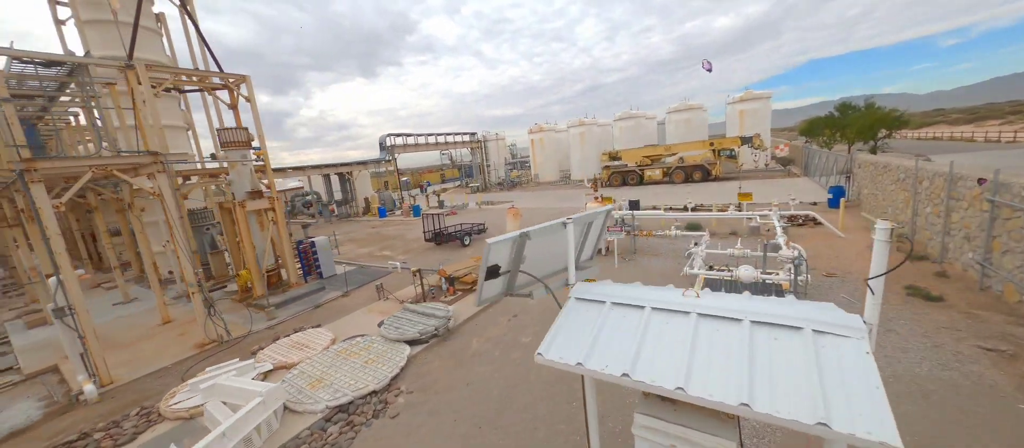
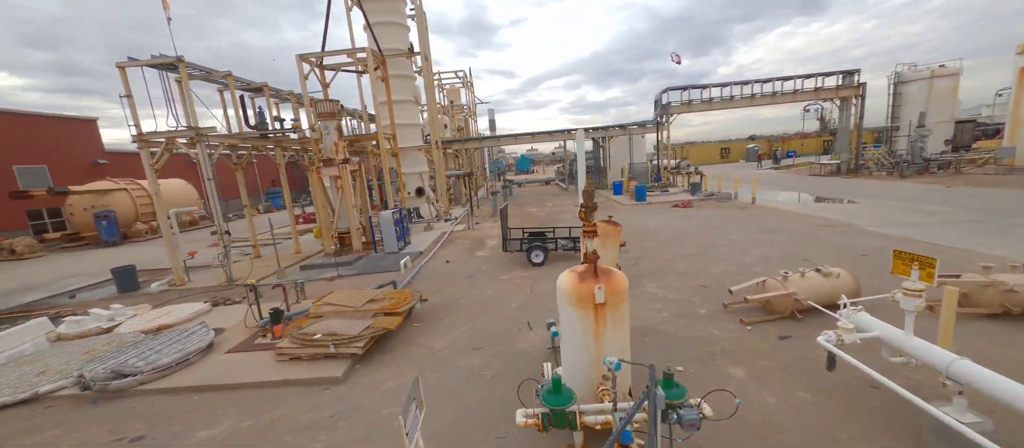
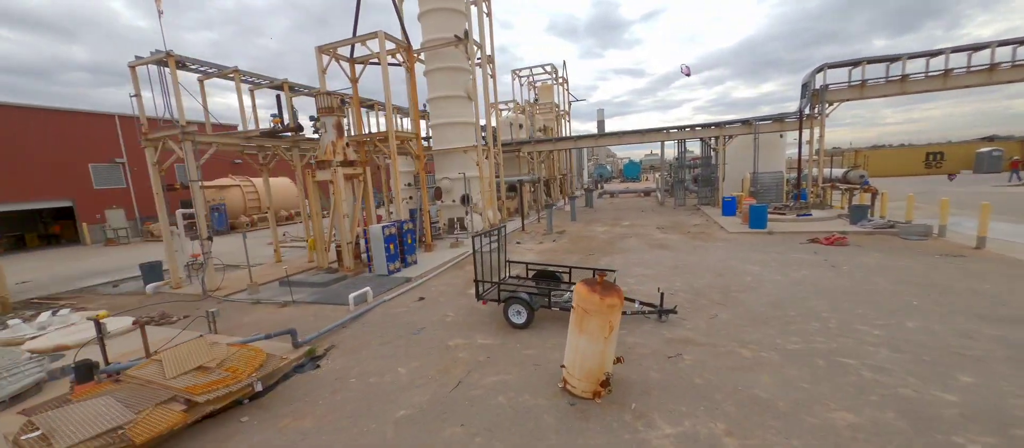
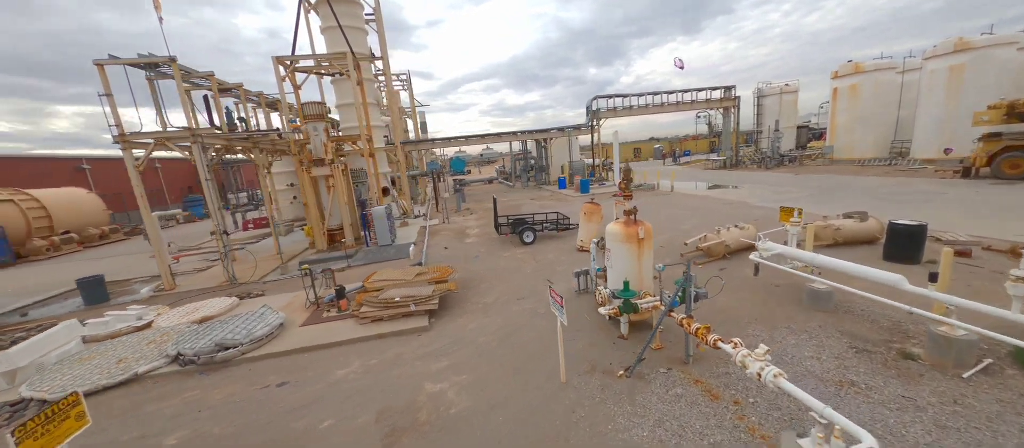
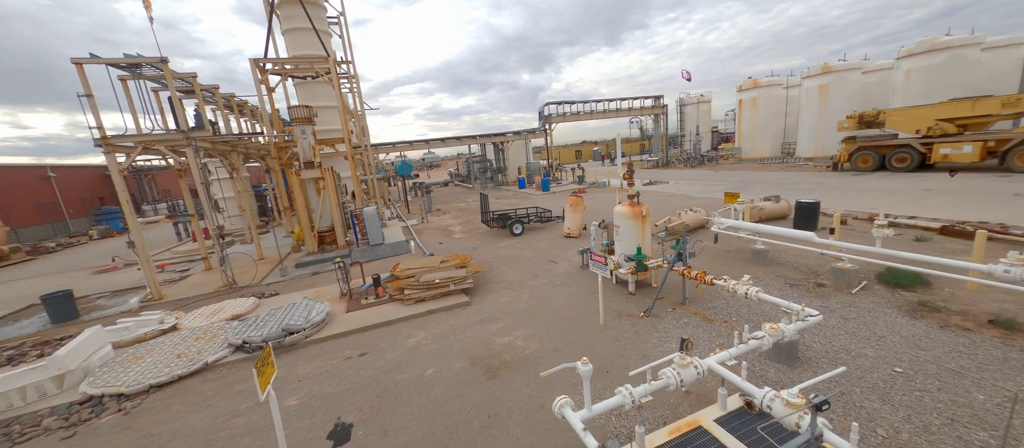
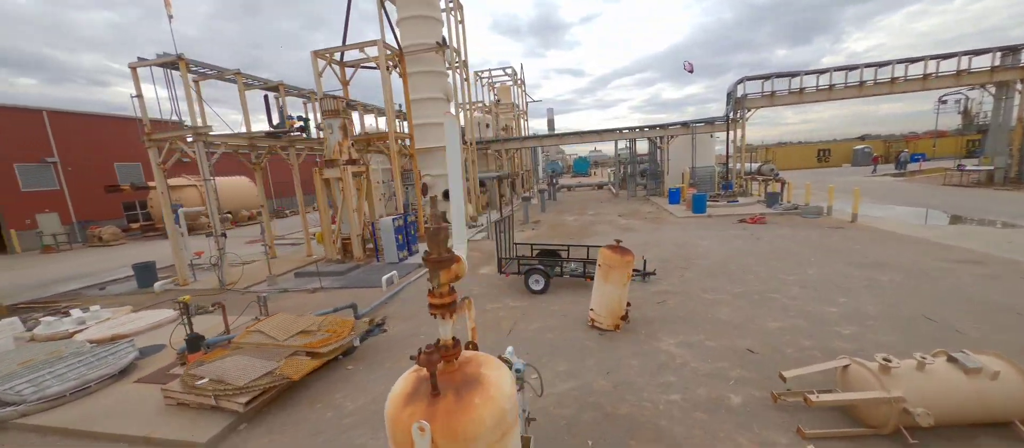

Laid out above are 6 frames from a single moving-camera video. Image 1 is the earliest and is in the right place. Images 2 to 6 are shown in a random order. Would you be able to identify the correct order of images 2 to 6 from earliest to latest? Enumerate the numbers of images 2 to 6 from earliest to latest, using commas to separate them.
5, 4, 2, 6, 3
